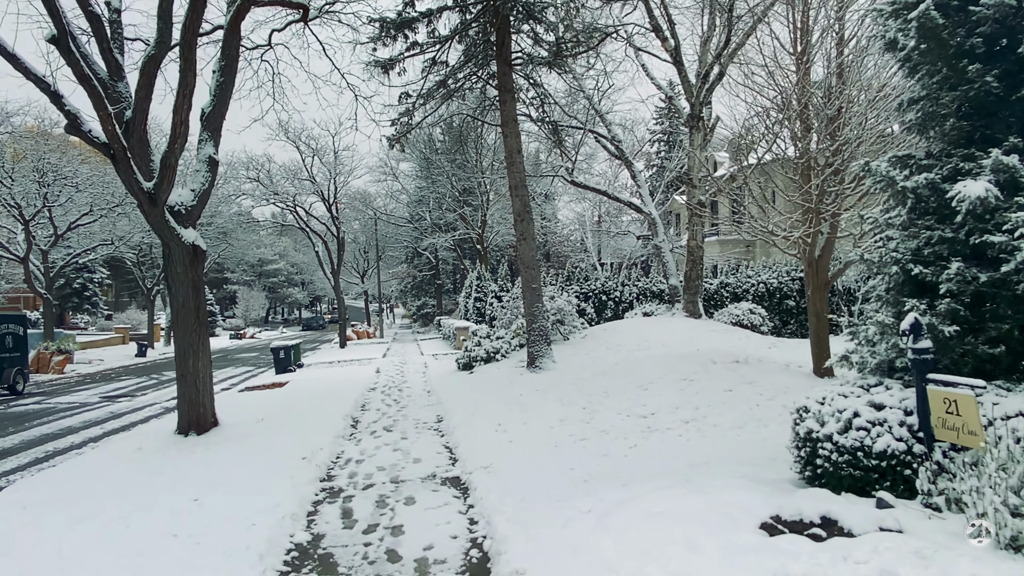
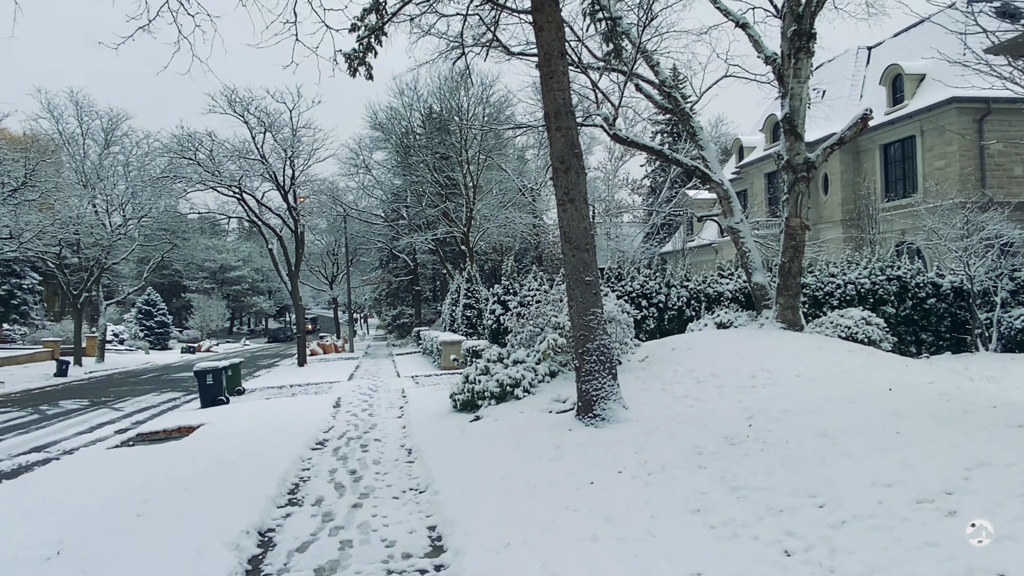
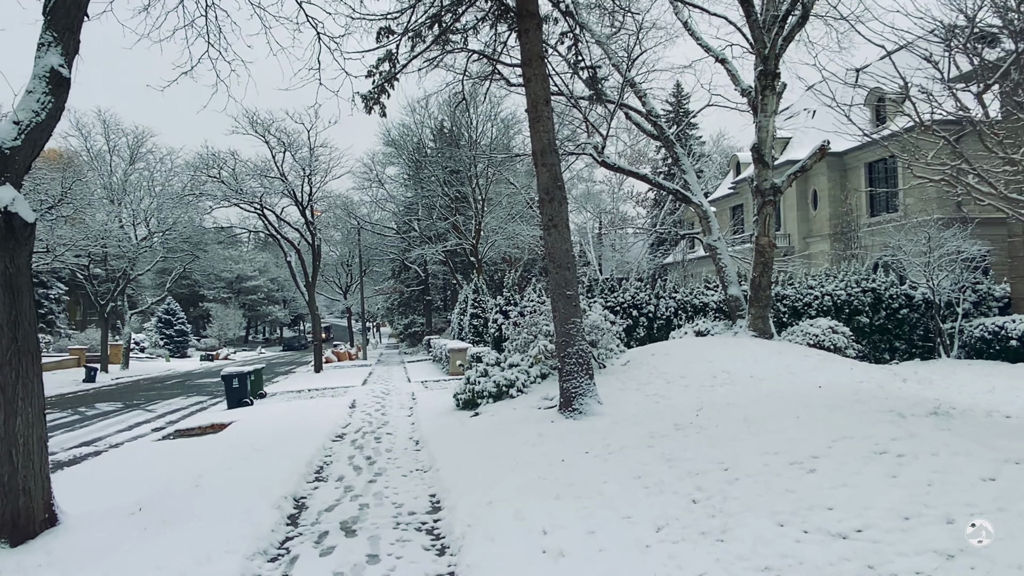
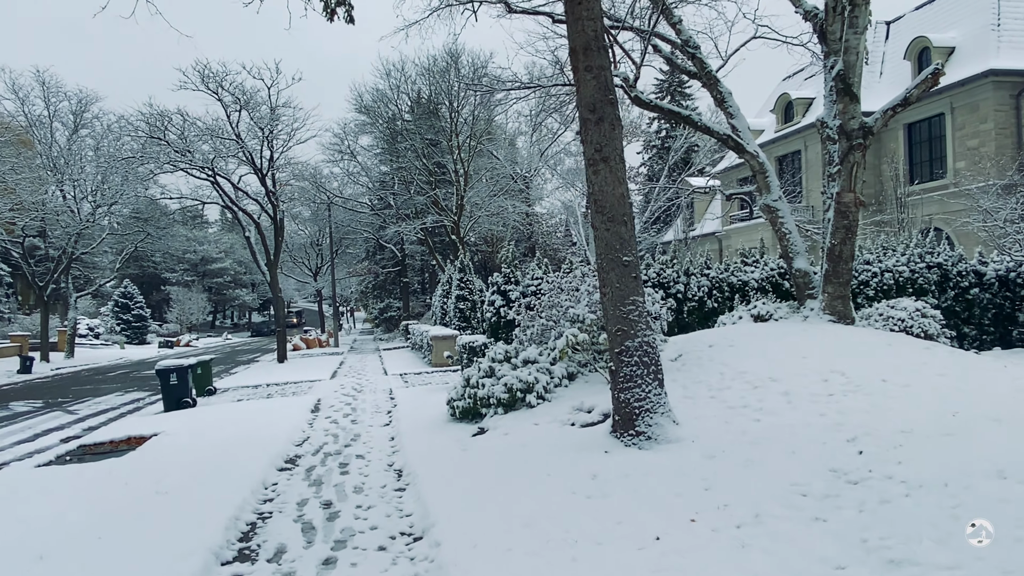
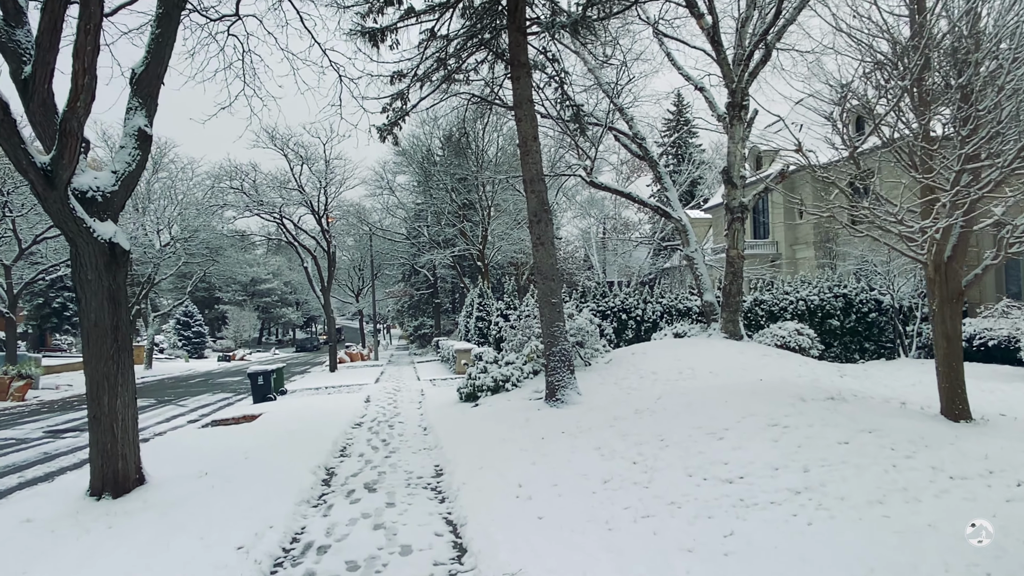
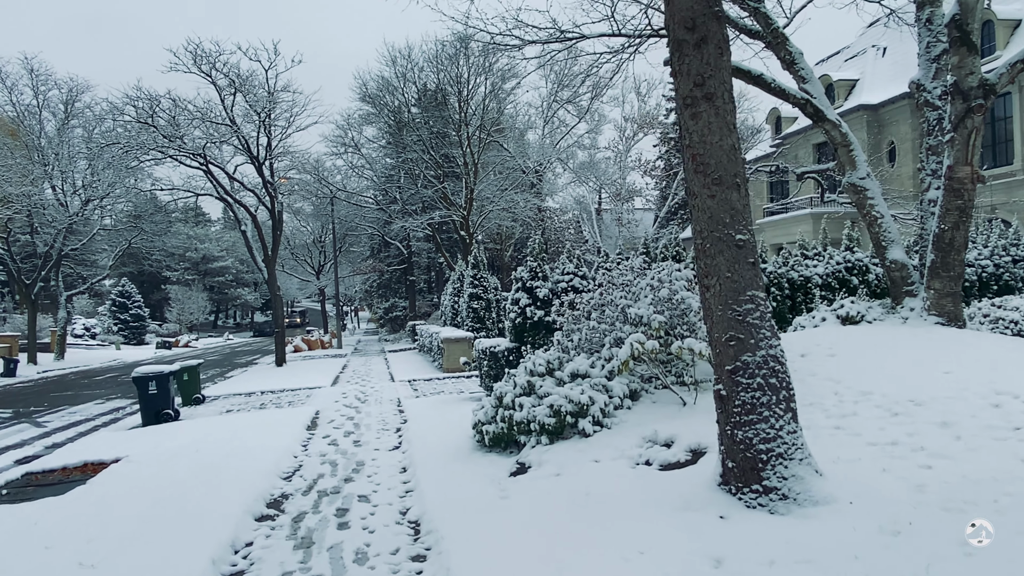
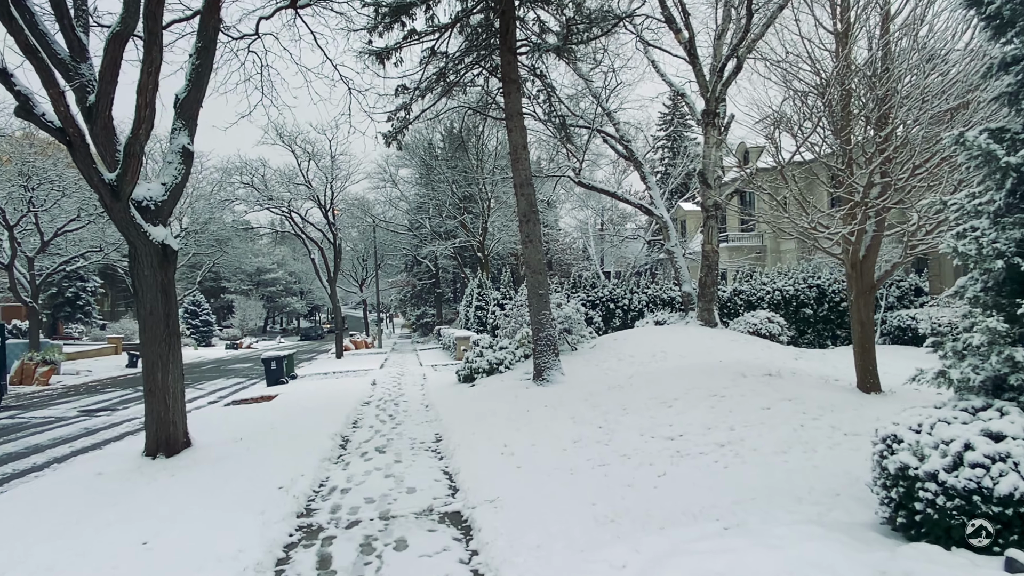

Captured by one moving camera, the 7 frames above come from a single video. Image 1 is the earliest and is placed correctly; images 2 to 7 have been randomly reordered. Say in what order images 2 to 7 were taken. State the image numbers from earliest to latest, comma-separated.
7, 5, 3, 2, 4, 6
